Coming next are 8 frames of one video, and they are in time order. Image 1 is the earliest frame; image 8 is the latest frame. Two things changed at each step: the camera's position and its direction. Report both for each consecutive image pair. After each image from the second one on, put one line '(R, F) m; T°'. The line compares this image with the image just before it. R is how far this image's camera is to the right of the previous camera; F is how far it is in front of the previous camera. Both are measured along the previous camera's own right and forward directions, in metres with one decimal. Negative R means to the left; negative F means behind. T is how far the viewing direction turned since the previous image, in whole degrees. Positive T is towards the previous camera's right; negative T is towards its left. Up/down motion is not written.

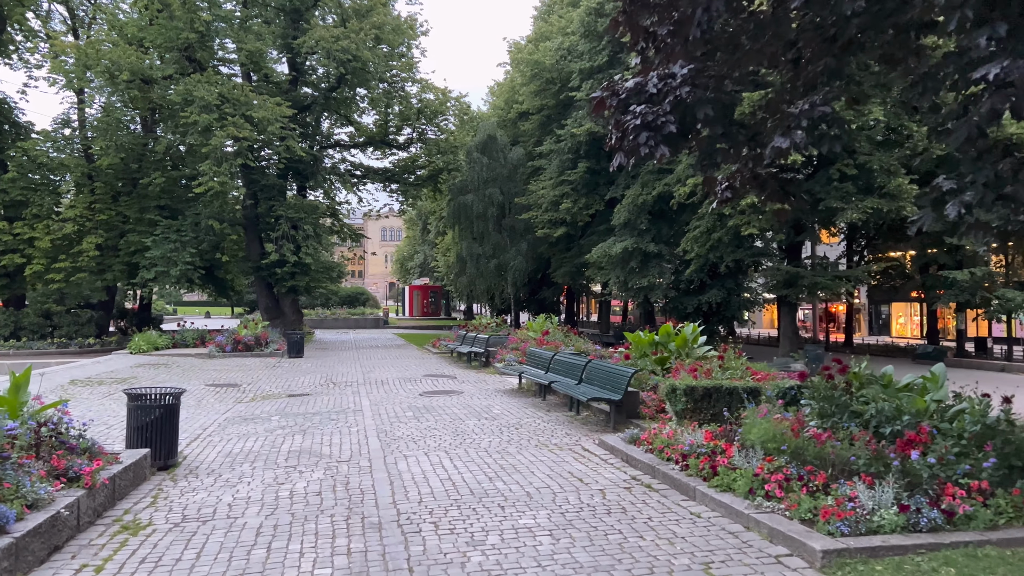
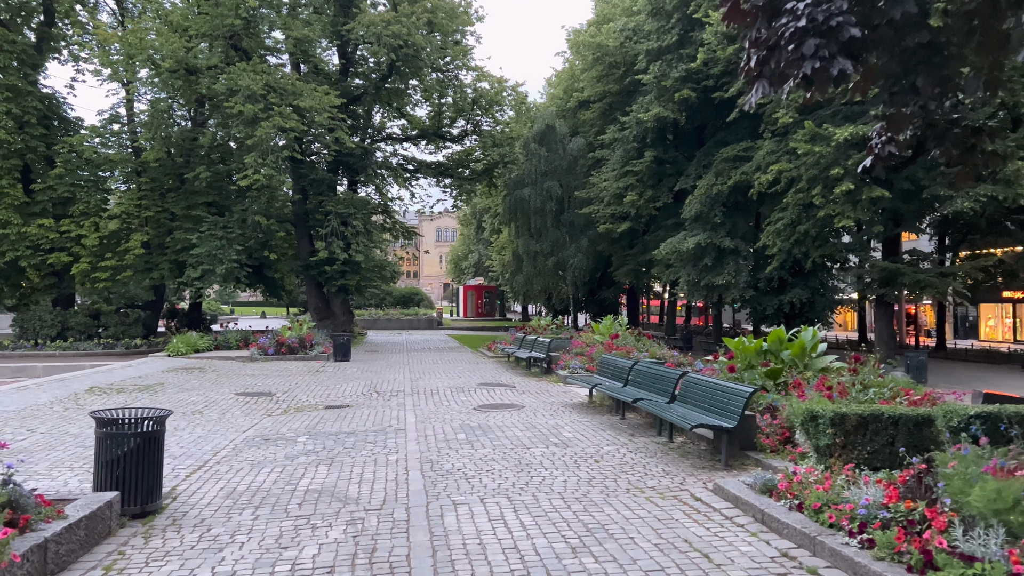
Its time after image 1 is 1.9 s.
(-0.2, +1.8) m; -4°
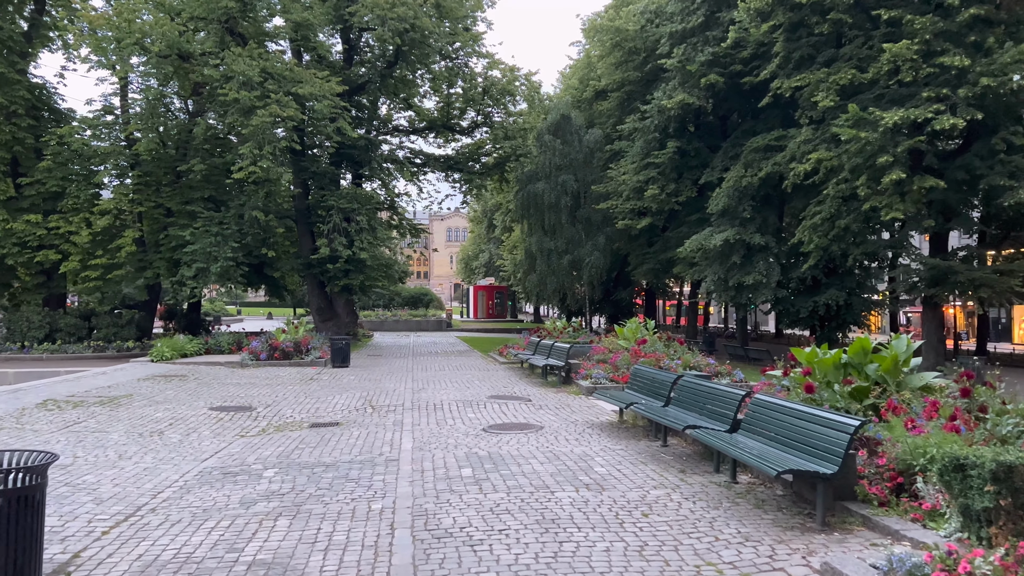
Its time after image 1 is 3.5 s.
(-0.1, +1.7) m; -1°
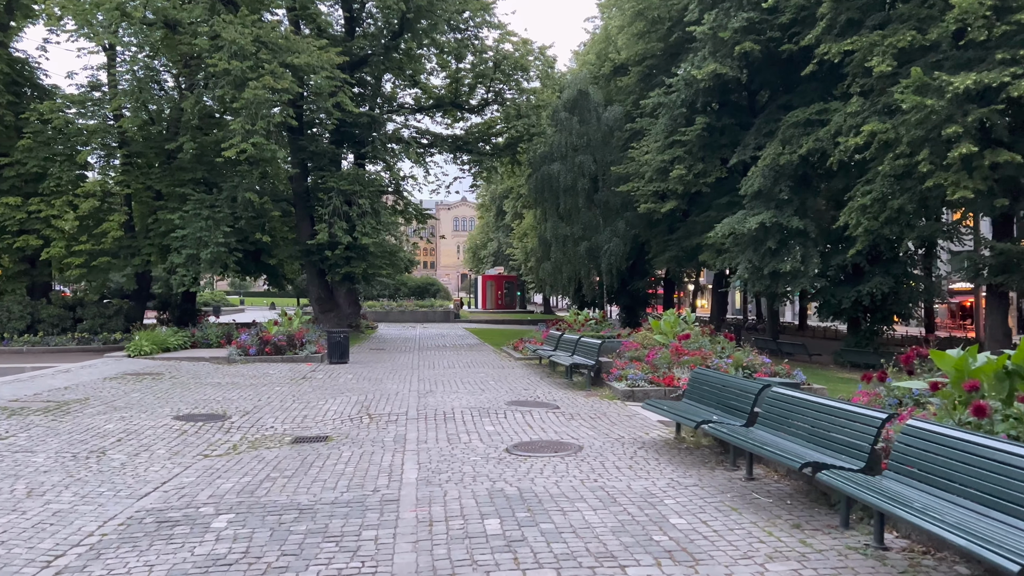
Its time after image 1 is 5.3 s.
(-0.2, +1.9) m; 0°
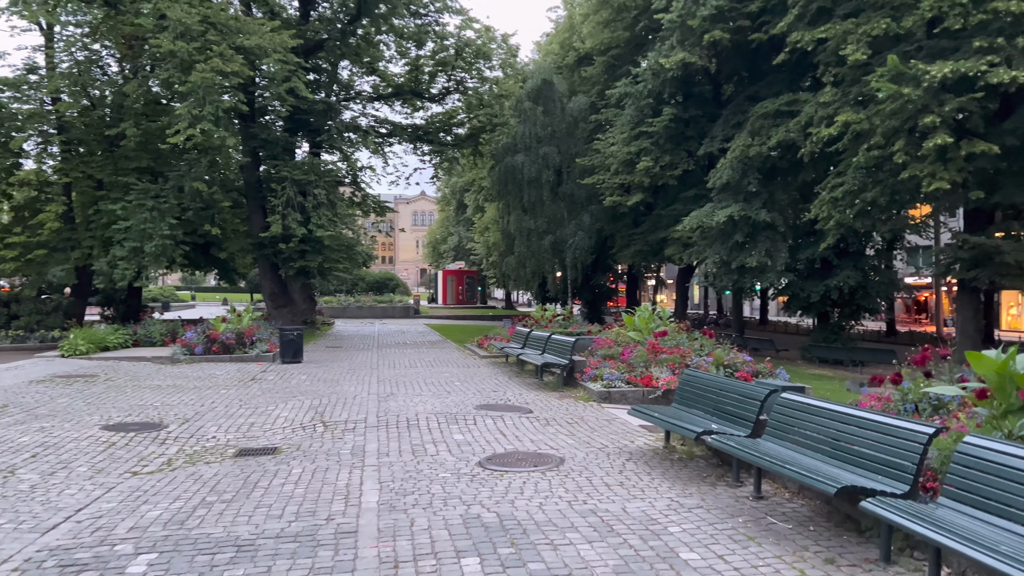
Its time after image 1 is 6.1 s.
(-0.1, +0.8) m; +3°
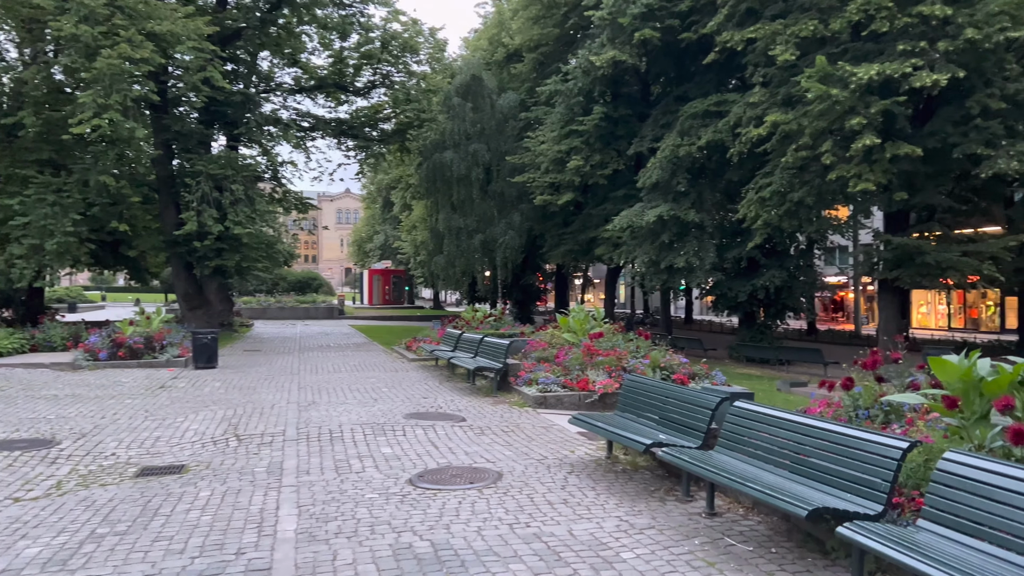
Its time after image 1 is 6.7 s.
(0.0, +0.5) m; +5°
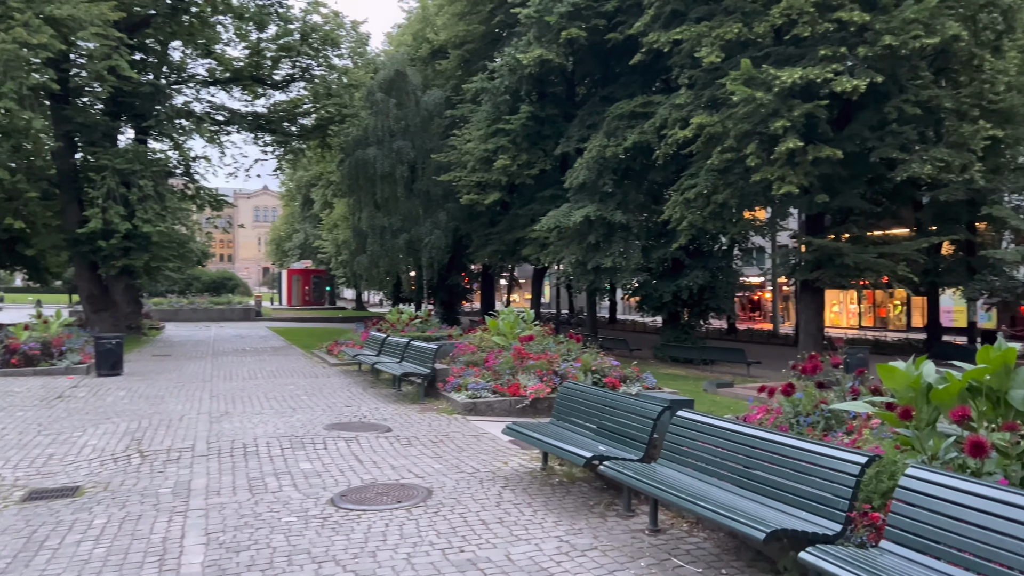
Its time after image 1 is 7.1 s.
(0.0, +0.4) m; +5°
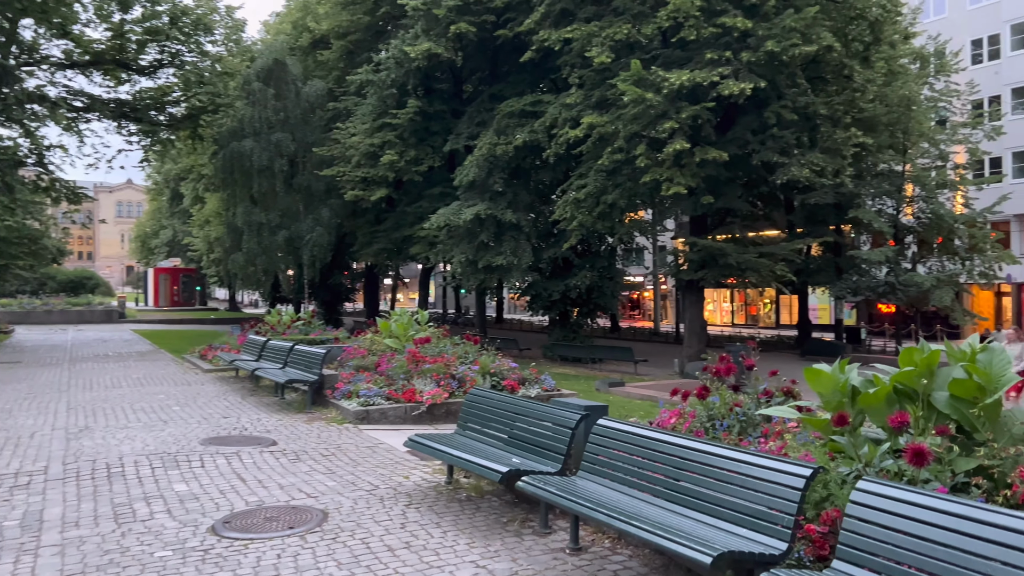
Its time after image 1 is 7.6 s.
(-0.1, +0.4) m; +8°
